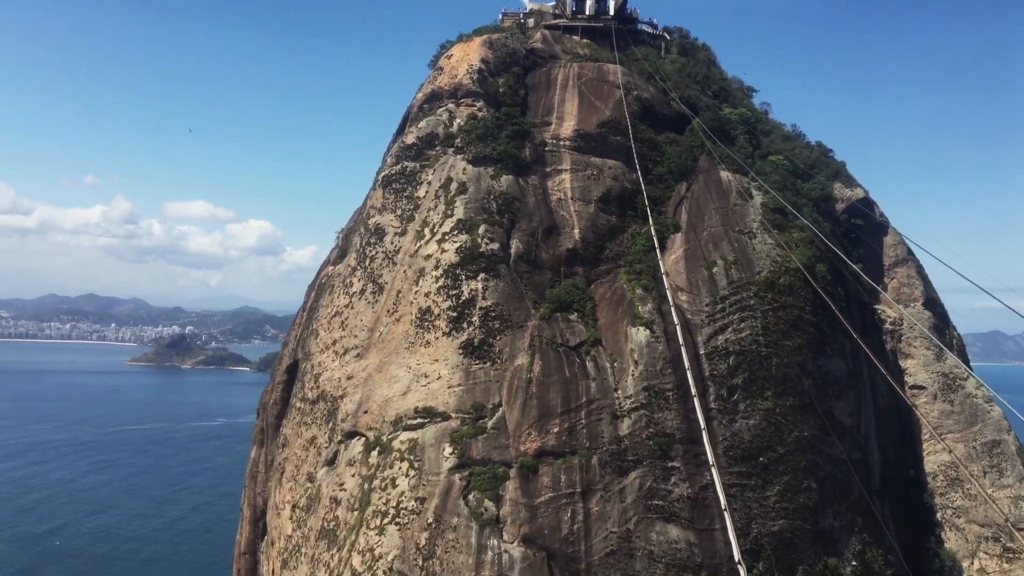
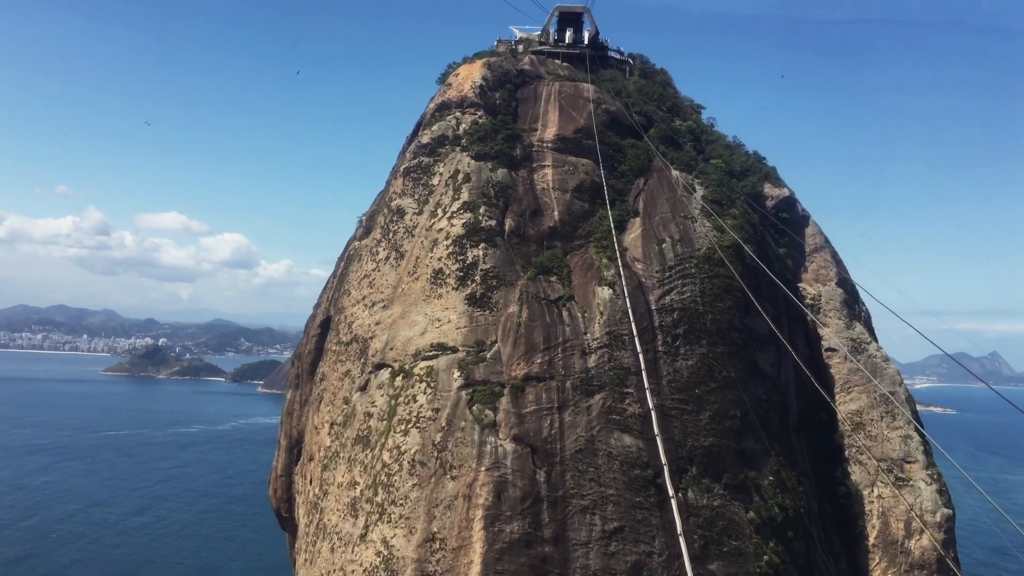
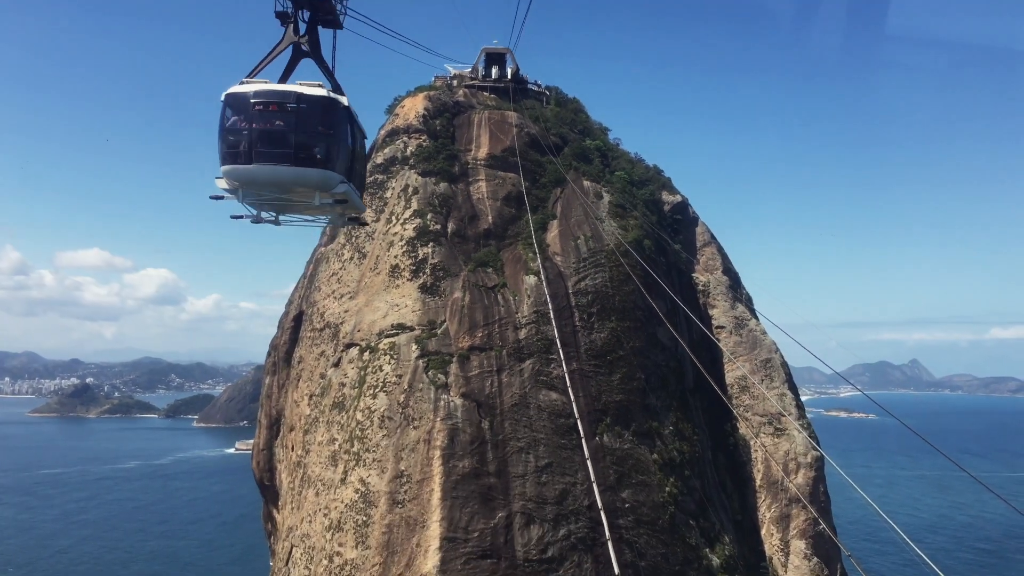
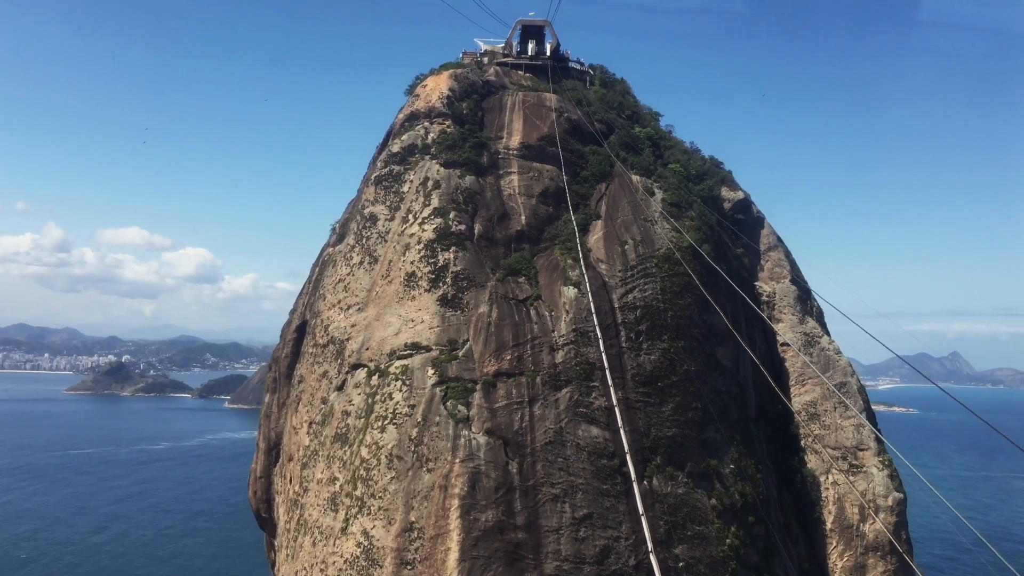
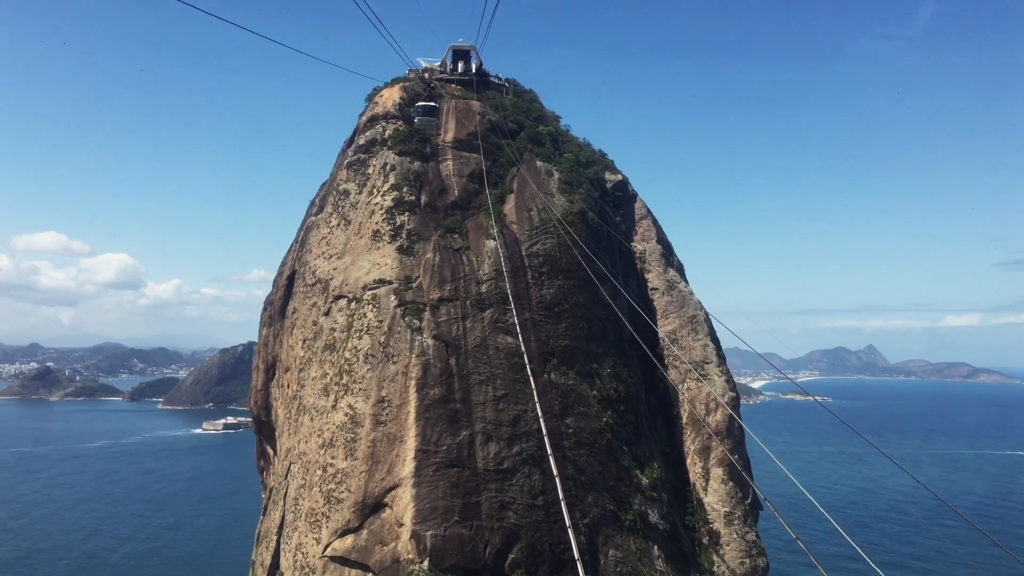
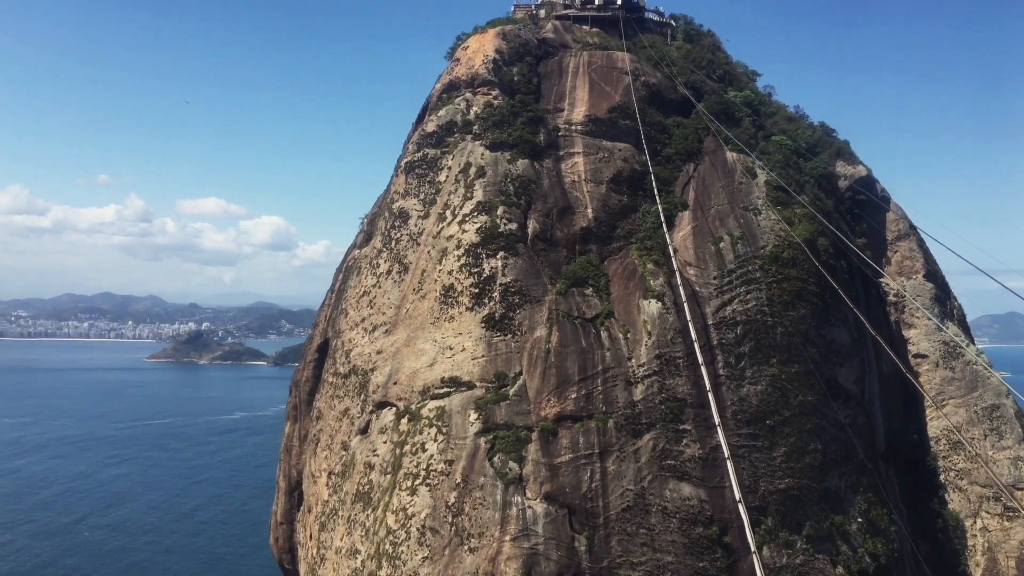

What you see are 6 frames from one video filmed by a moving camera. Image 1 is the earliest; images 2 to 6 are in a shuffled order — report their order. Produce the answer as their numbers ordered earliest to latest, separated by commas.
6, 2, 4, 3, 5
